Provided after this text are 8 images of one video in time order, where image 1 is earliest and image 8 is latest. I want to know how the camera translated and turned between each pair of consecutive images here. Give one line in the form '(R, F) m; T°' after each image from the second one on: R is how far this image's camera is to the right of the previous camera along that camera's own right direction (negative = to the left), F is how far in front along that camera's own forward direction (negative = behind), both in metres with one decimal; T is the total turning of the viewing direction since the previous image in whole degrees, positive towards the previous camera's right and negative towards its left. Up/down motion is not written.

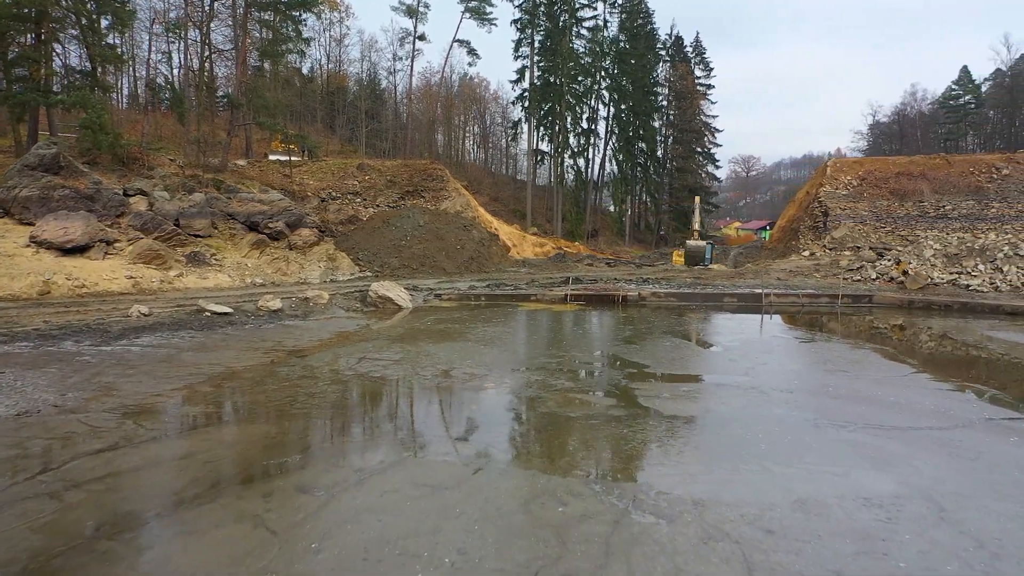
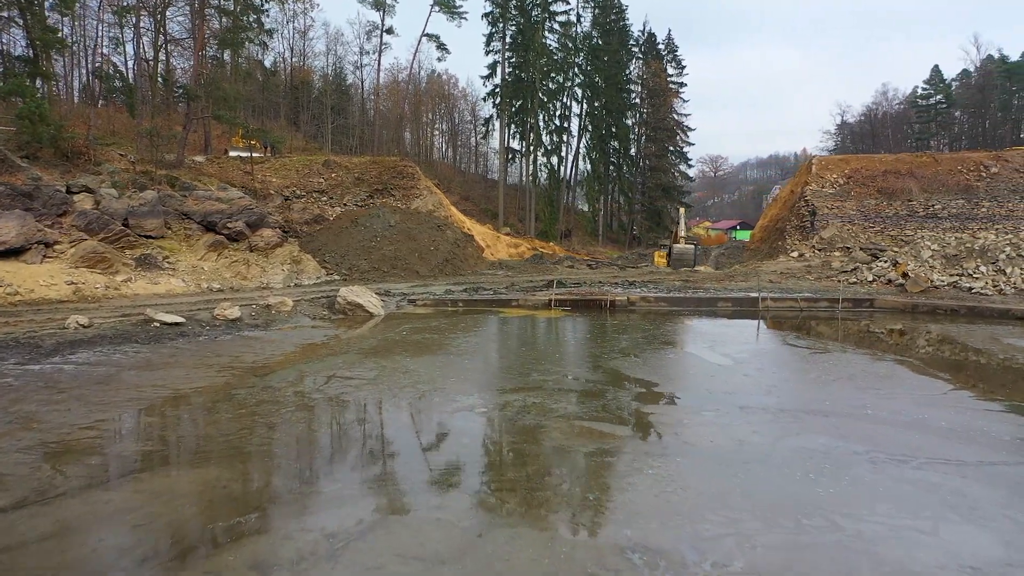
(-0.2, +1.1) m; +2°
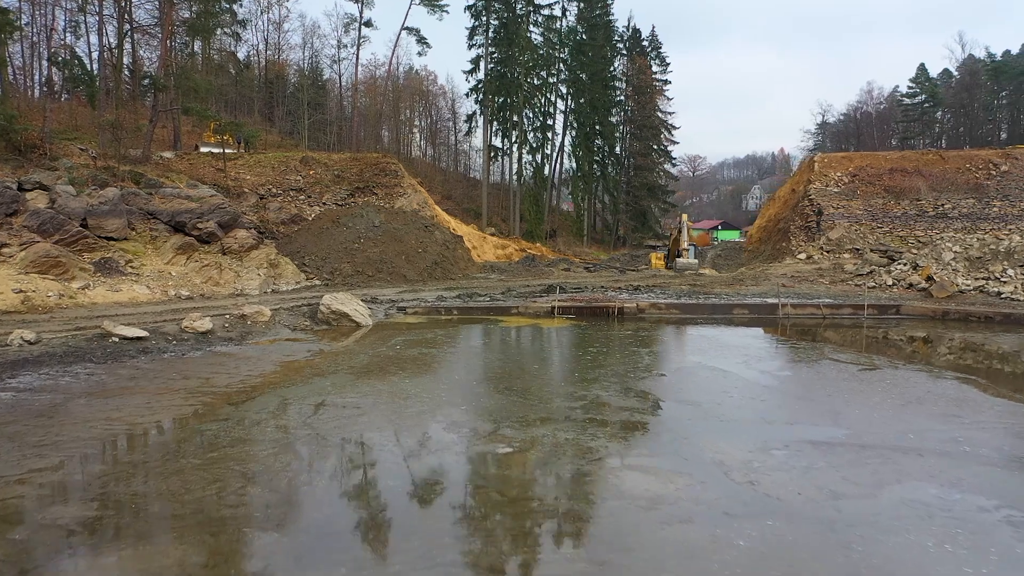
(-0.4, +1.3) m; +2°
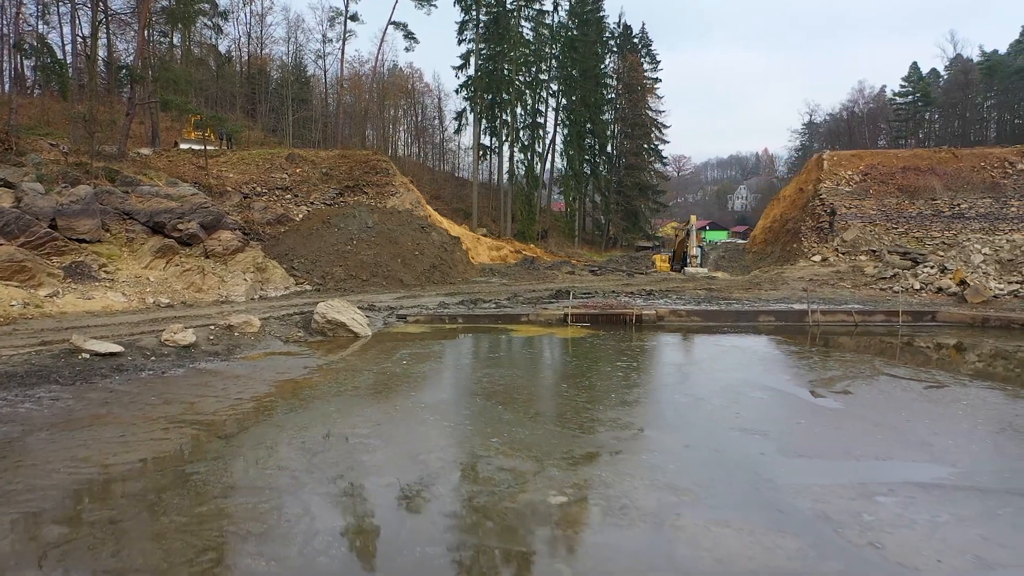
(-0.4, +1.0) m; +1°
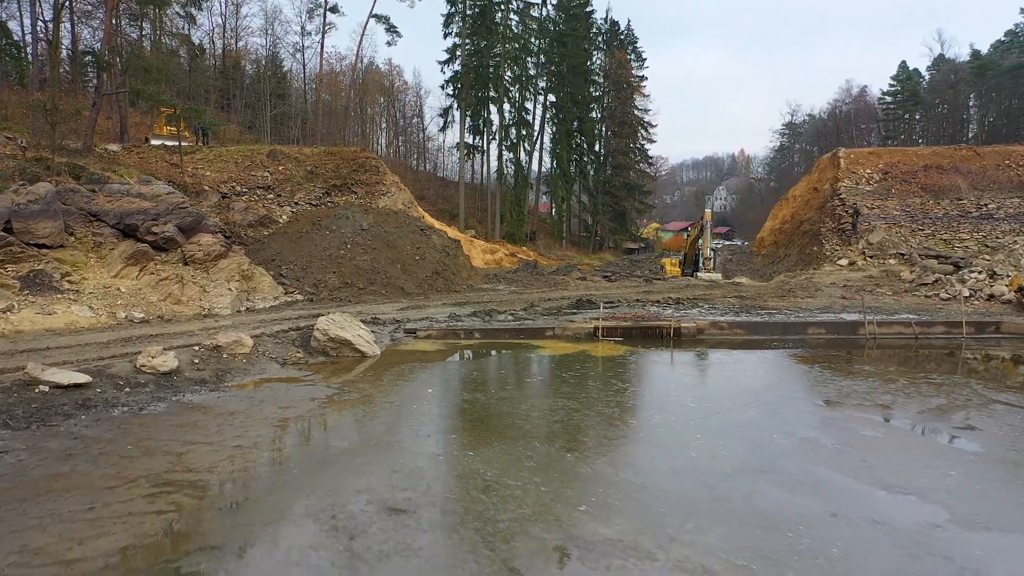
(-0.7, +1.4) m; +2°
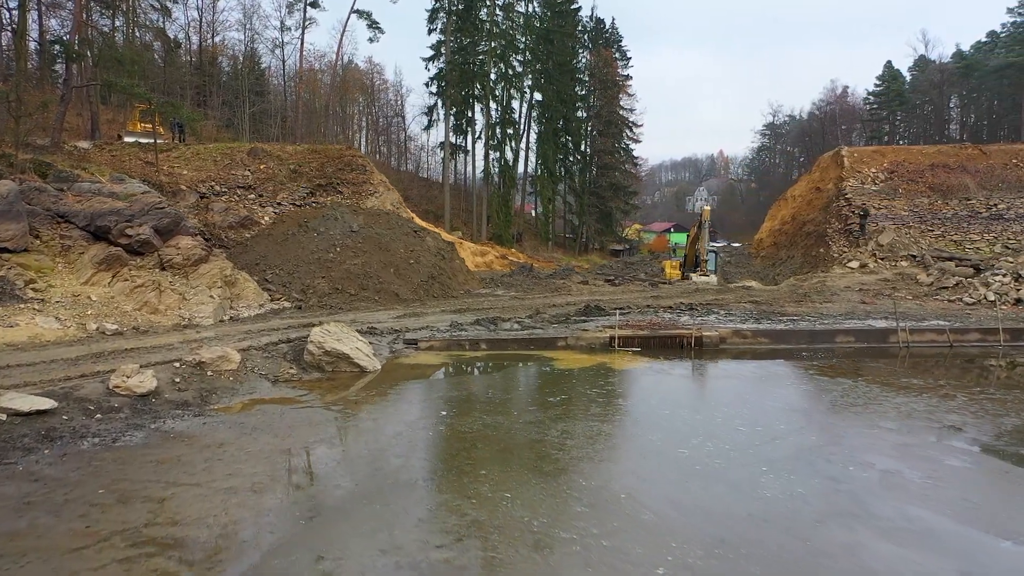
(-0.4, +0.9) m; +2°
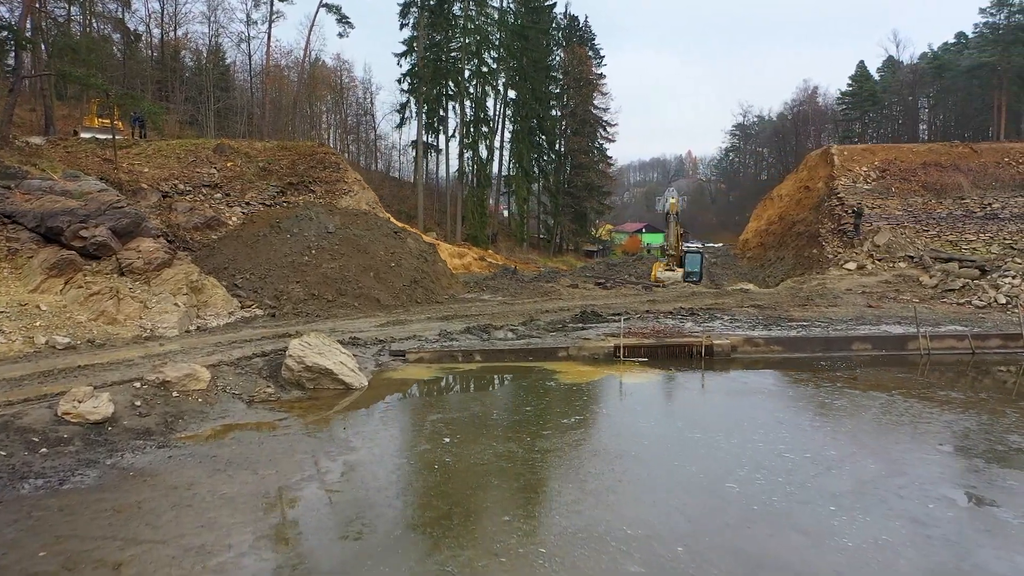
(-0.3, +0.9) m; +2°
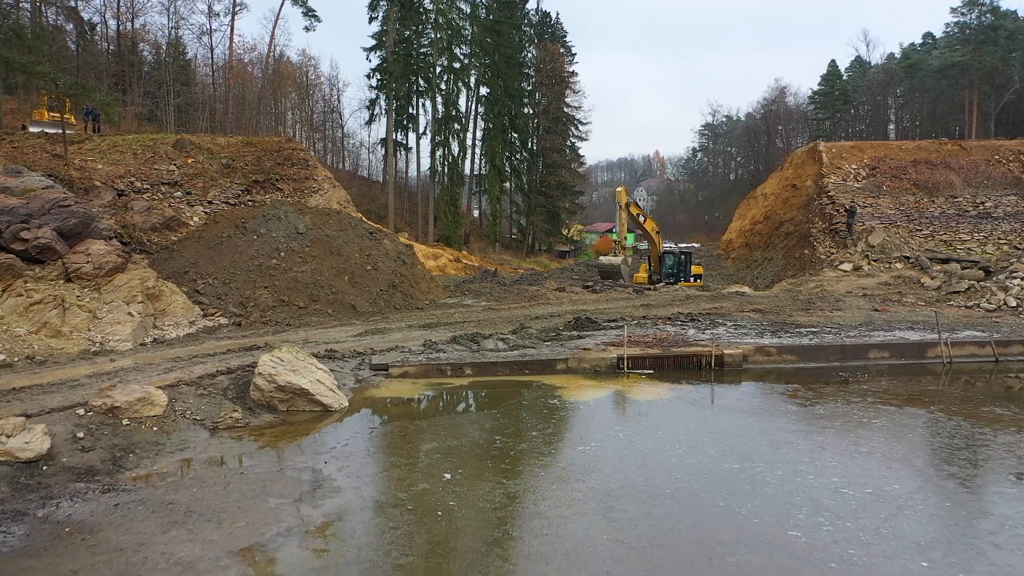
(-0.3, +0.9) m; +2°
